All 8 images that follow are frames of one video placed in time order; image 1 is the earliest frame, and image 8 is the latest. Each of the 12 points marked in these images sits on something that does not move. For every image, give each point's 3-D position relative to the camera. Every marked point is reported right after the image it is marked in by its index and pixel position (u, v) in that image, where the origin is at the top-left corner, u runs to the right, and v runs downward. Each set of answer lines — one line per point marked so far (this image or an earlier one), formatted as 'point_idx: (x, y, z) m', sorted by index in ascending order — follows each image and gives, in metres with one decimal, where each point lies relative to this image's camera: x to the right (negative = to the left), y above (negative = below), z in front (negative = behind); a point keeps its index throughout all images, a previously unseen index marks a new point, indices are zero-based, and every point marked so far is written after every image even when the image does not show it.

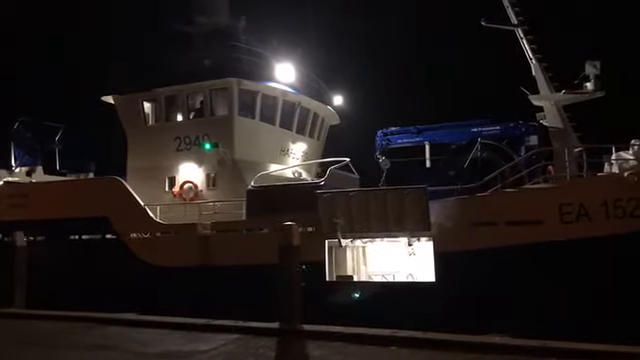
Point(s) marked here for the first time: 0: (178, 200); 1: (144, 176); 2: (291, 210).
0: (-2.6, -0.4, +11.9) m
1: (-3.3, +0.1, +12.4) m
2: (-0.4, -0.5, +10.2) m
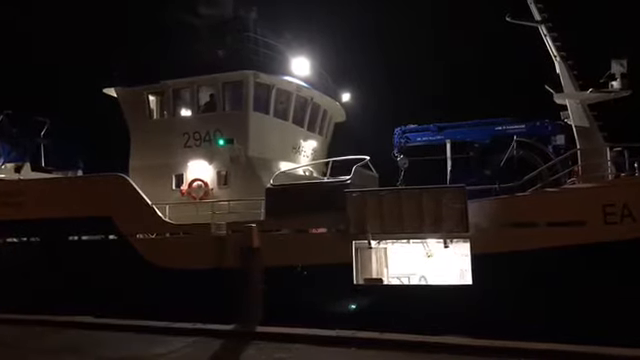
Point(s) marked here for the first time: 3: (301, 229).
0: (-2.3, -0.3, +11.3) m
1: (-3.1, +0.1, +11.7) m
2: (0.0, -0.5, +9.7) m
3: (-0.3, -0.8, +9.8) m
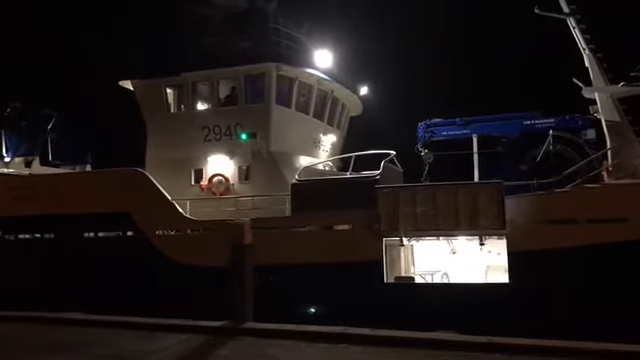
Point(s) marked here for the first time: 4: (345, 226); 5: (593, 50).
0: (-1.9, -0.2, +11.0) m
1: (-2.7, +0.2, +11.4) m
2: (+0.4, -0.4, +9.5) m
3: (+0.1, -0.7, +9.6) m
4: (+0.4, -0.7, +9.5) m
5: (+4.6, +2.2, +10.9) m
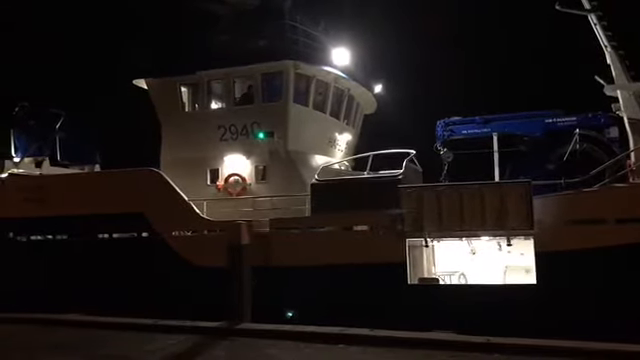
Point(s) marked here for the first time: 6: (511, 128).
0: (-1.6, -0.2, +10.8) m
1: (-2.4, +0.2, +11.2) m
2: (+0.7, -0.4, +9.3) m
3: (+0.4, -0.7, +9.4) m
4: (+0.7, -0.7, +9.3) m
5: (+4.9, +2.2, +10.7) m
6: (+3.2, +0.9, +10.8) m
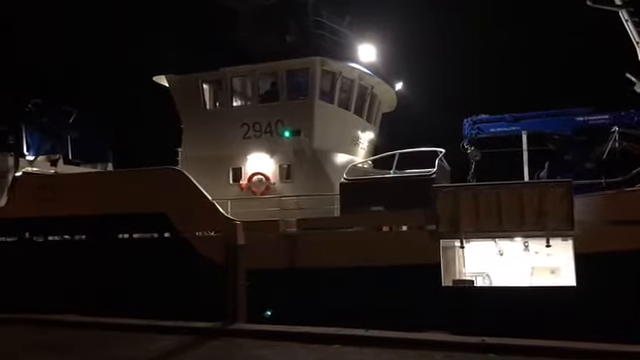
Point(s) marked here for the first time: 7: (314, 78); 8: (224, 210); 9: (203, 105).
0: (-1.2, -0.2, +10.6) m
1: (-2.0, +0.2, +11.0) m
2: (+1.1, -0.4, +9.1) m
3: (+0.8, -0.7, +9.2) m
4: (+1.1, -0.7, +9.1) m
5: (+5.3, +2.2, +10.5) m
6: (+3.6, +0.9, +10.5) m
7: (-0.1, +1.6, +10.3) m
8: (-1.6, -0.5, +10.4) m
9: (-2.0, +1.3, +11.1) m
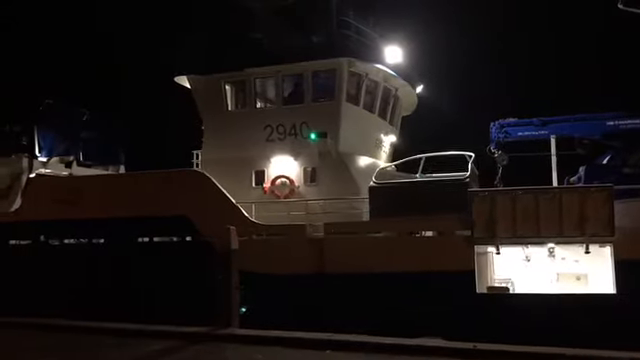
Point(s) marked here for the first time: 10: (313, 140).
0: (-0.8, -0.3, +10.3) m
1: (-1.6, +0.2, +10.7) m
2: (+1.5, -0.4, +8.9) m
3: (+1.2, -0.7, +8.9) m
4: (+1.5, -0.7, +8.9) m
5: (+5.7, +2.1, +10.4) m
6: (+4.0, +0.8, +10.4) m
7: (+0.3, +1.6, +10.1) m
8: (-1.2, -0.5, +10.2) m
9: (-1.6, +1.2, +10.8) m
10: (-0.1, +0.6, +10.2) m
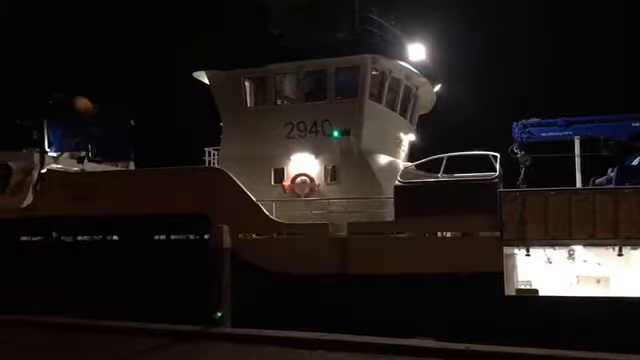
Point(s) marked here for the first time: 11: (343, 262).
0: (-0.5, -0.3, +10.1) m
1: (-1.2, +0.2, +10.5) m
2: (+1.9, -0.4, +8.7) m
3: (+1.6, -0.7, +8.8) m
4: (+1.9, -0.7, +8.7) m
5: (+6.1, +2.1, +10.2) m
6: (+4.4, +0.8, +10.2) m
7: (+0.7, +1.6, +10.0) m
8: (-0.8, -0.5, +10.0) m
9: (-1.3, +1.3, +10.6) m
10: (+0.2, +0.7, +10.0) m
11: (+0.3, -1.2, +9.4) m
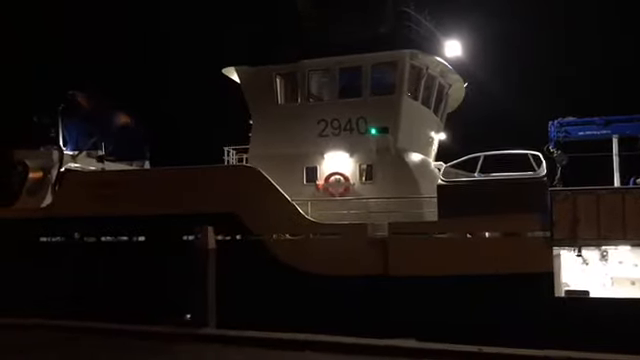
0: (+0.1, -0.2, +9.9) m
1: (-0.7, +0.2, +10.2) m
2: (+2.4, -0.4, +8.5) m
3: (+2.1, -0.7, +8.5) m
4: (+2.4, -0.7, +8.5) m
5: (+6.6, +2.1, +10.1) m
6: (+4.9, +0.8, +10.1) m
7: (+1.2, +1.6, +9.7) m
8: (-0.3, -0.5, +9.7) m
9: (-0.7, +1.3, +10.4) m
10: (+0.8, +0.7, +9.8) m
11: (+0.9, -1.2, +9.1) m
